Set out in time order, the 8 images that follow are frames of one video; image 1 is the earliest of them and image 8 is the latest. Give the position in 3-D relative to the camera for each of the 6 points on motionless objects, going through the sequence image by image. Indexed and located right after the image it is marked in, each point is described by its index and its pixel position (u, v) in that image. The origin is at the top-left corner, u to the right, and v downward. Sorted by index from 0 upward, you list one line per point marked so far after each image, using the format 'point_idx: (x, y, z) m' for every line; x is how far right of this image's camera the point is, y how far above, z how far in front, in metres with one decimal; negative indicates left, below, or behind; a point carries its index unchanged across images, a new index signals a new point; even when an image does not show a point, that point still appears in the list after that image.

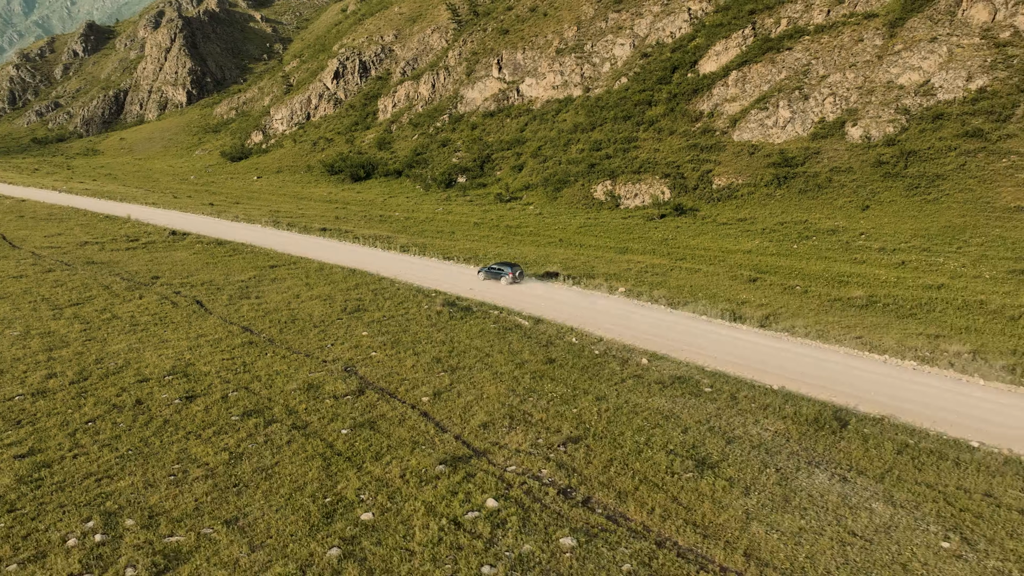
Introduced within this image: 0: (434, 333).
0: (-2.2, -1.2, +19.2) m
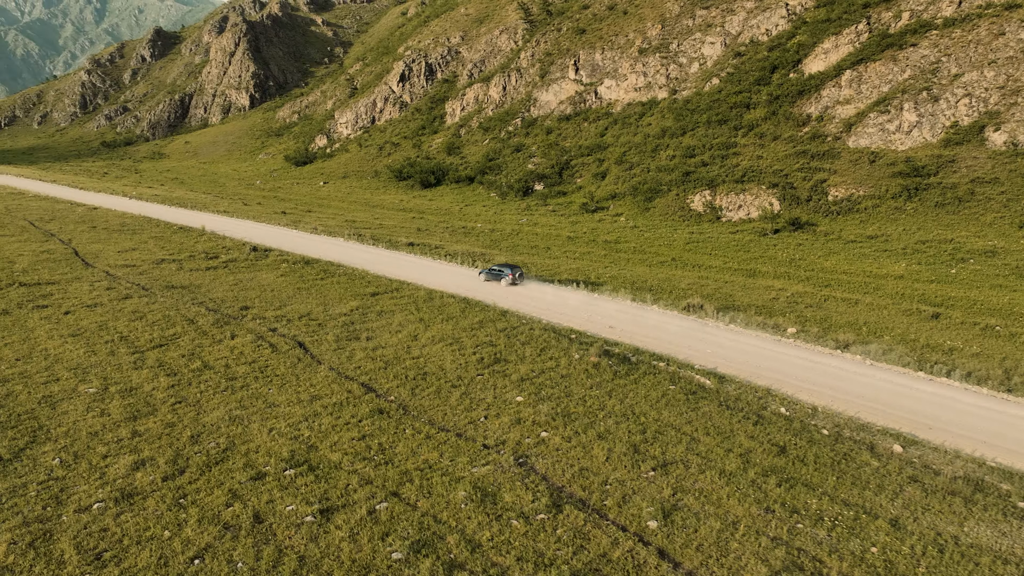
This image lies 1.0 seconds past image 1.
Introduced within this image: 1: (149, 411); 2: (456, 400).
0: (+2.0, -2.4, +14.9) m
1: (-7.2, -2.4, +13.8) m
2: (-1.2, -2.3, +14.7) m
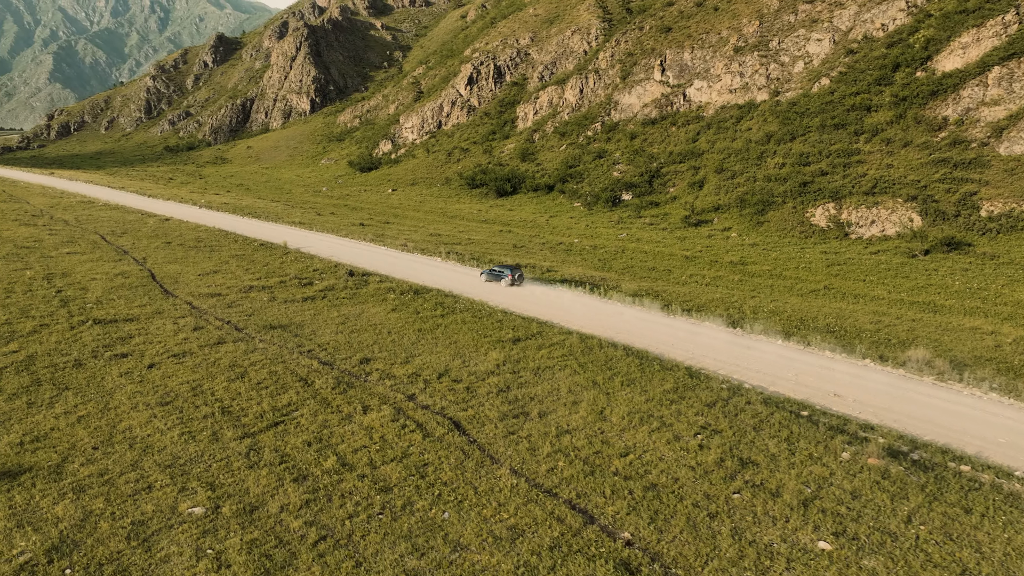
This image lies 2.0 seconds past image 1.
0: (+6.2, -3.7, +9.8) m
1: (-3.0, -3.6, +9.3) m
2: (+3.0, -3.6, +9.8) m
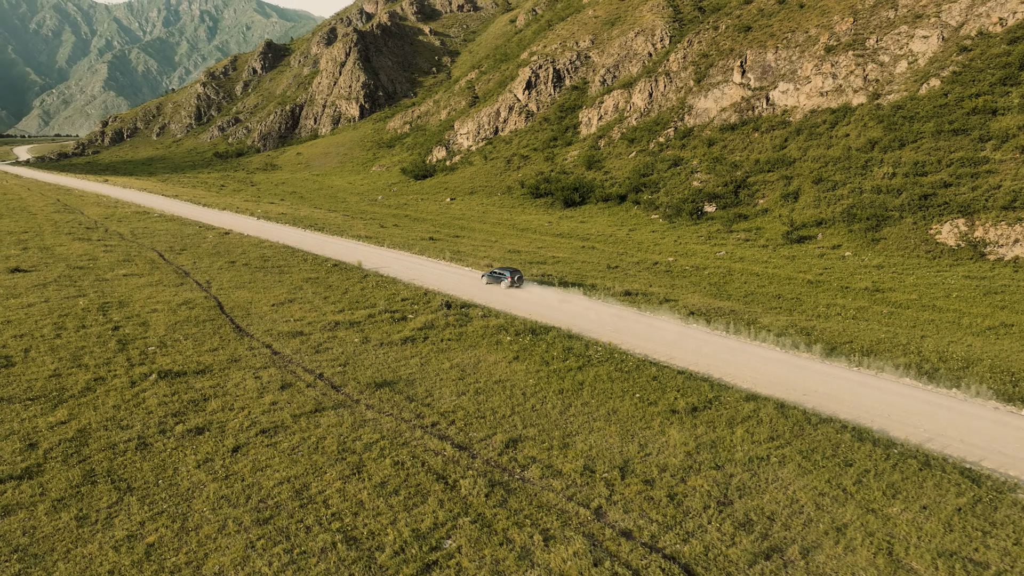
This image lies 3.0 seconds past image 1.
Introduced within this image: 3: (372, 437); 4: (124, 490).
0: (+9.4, -4.8, +4.9) m
1: (+0.2, -4.6, +4.9) m
2: (+6.3, -4.7, +5.1) m
3: (-2.7, -2.8, +13.4) m
4: (-6.2, -3.2, +11.2) m
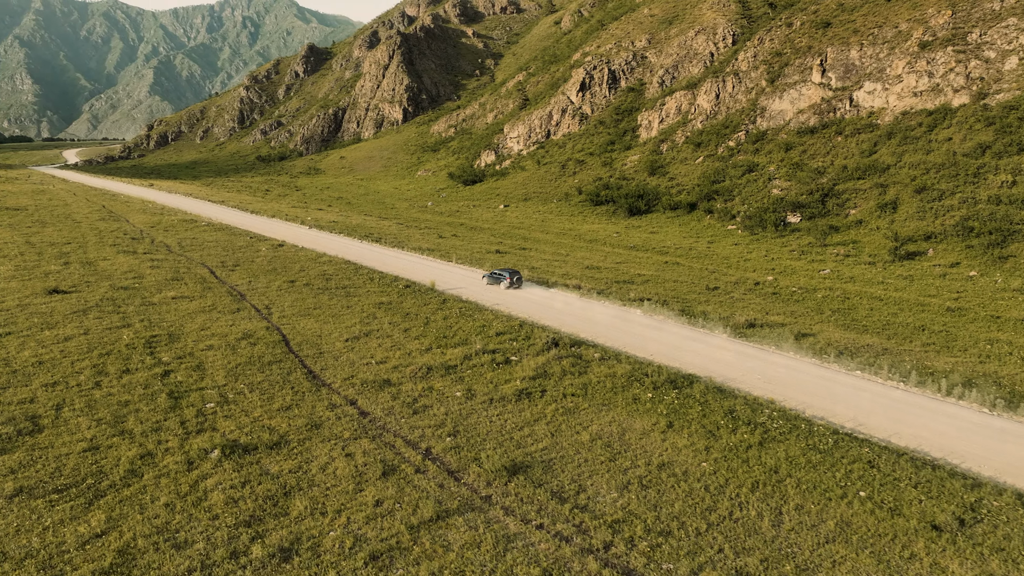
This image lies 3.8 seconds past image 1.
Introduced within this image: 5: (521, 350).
0: (+11.9, -5.8, +0.3) m
1: (+2.7, -5.5, +0.7) m
2: (+8.7, -5.7, +0.6) m
3: (+0.2, -3.7, +9.3) m
4: (-3.4, -4.1, +7.3) m
5: (+0.2, -1.7, +19.4) m
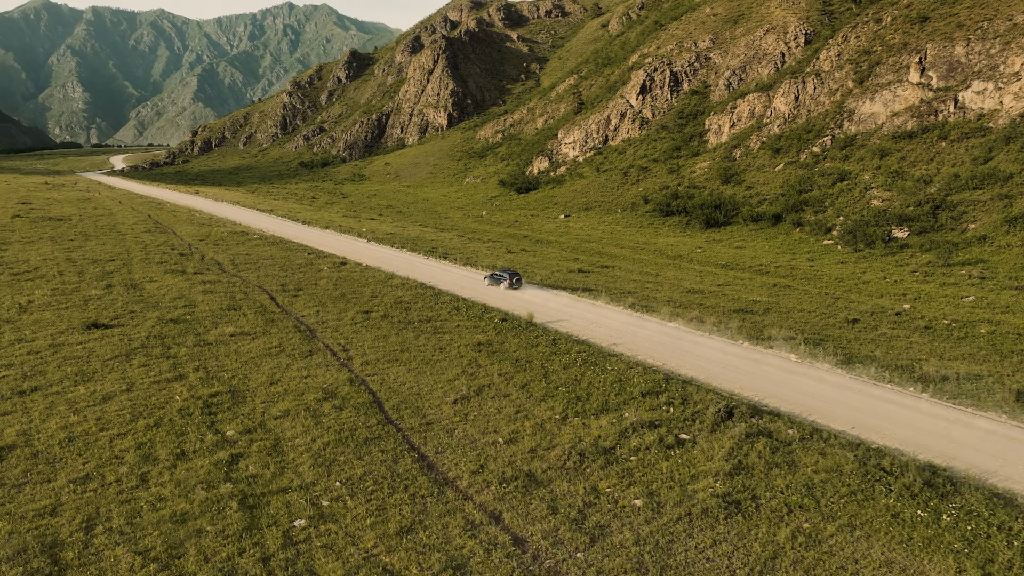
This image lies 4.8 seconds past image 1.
0: (+14.4, -6.9, -5.1) m
1: (+5.2, -6.5, -4.2) m
2: (+11.3, -6.7, -4.6) m
3: (+3.2, -4.7, +4.6) m
4: (-0.5, -5.1, +2.7) m
5: (+3.7, -2.8, +14.7) m
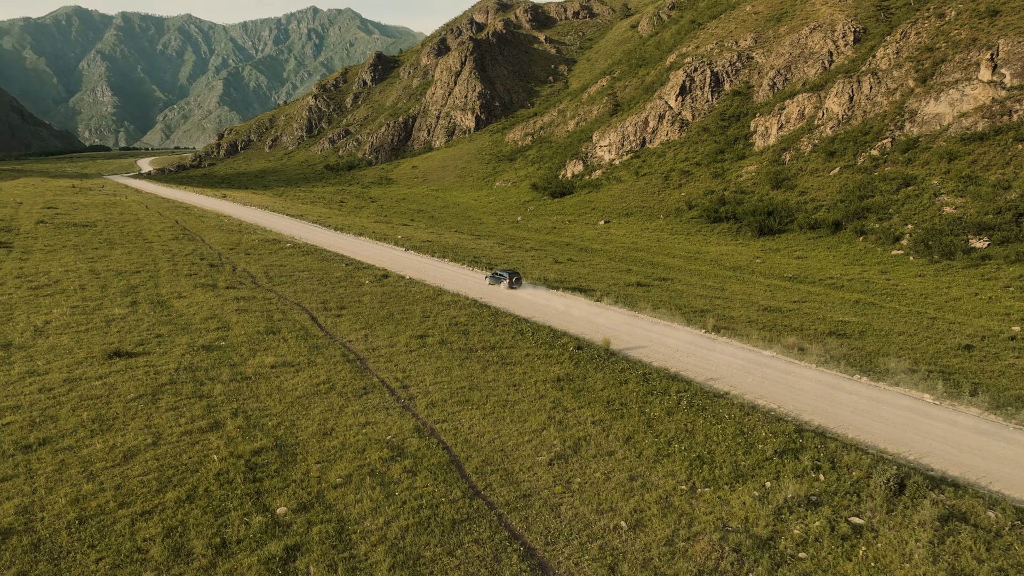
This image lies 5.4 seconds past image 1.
0: (+15.8, -7.5, -8.5) m
1: (+6.6, -7.1, -7.4) m
2: (+12.7, -7.3, -8.0) m
3: (+4.9, -5.4, +1.4) m
4: (+1.1, -5.7, -0.3) m
5: (+5.7, -3.5, +11.5) m
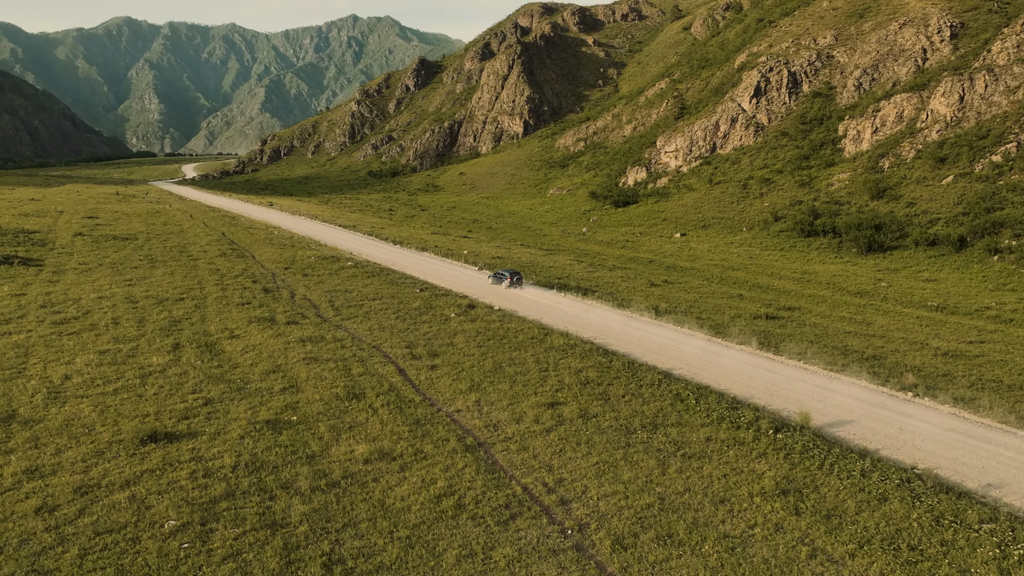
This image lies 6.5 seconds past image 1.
0: (+17.9, -8.6, -15.0) m
1: (+8.9, -8.1, -13.3) m
2: (+14.9, -8.4, -14.2) m
3: (+7.5, -6.5, -4.5) m
4: (+3.7, -6.7, -6.0) m
5: (+8.9, -4.6, +5.6) m
